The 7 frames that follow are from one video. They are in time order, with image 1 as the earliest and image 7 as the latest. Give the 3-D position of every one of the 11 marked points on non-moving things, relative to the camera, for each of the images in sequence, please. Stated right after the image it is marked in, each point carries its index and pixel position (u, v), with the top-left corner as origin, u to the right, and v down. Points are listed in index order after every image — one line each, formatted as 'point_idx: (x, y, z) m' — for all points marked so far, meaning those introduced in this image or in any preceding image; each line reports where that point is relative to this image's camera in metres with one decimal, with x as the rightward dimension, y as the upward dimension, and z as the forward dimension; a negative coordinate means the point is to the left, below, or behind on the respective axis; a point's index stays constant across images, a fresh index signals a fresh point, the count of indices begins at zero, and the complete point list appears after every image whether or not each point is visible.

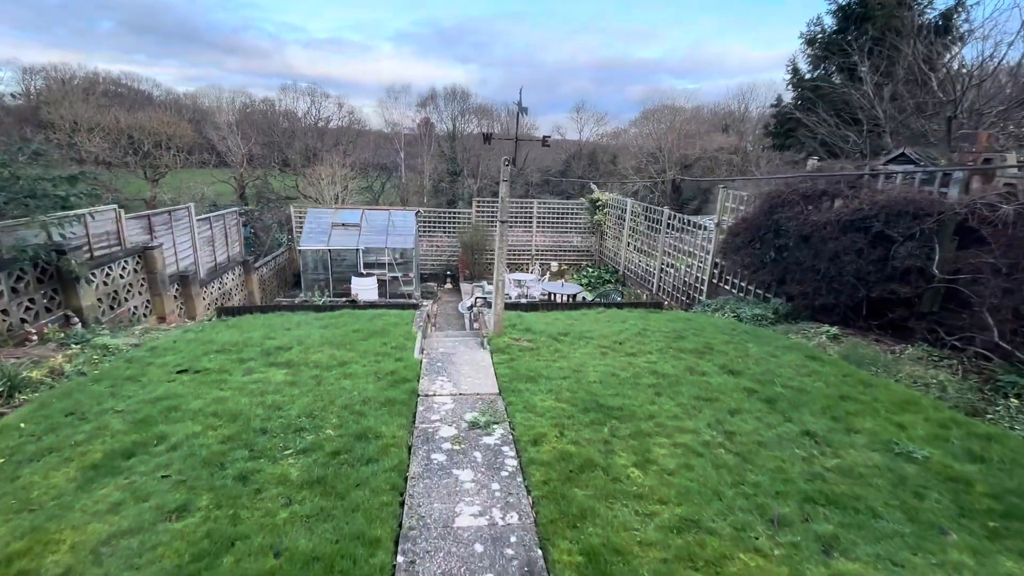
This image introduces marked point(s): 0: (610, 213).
0: (+2.7, +2.1, +13.3) m
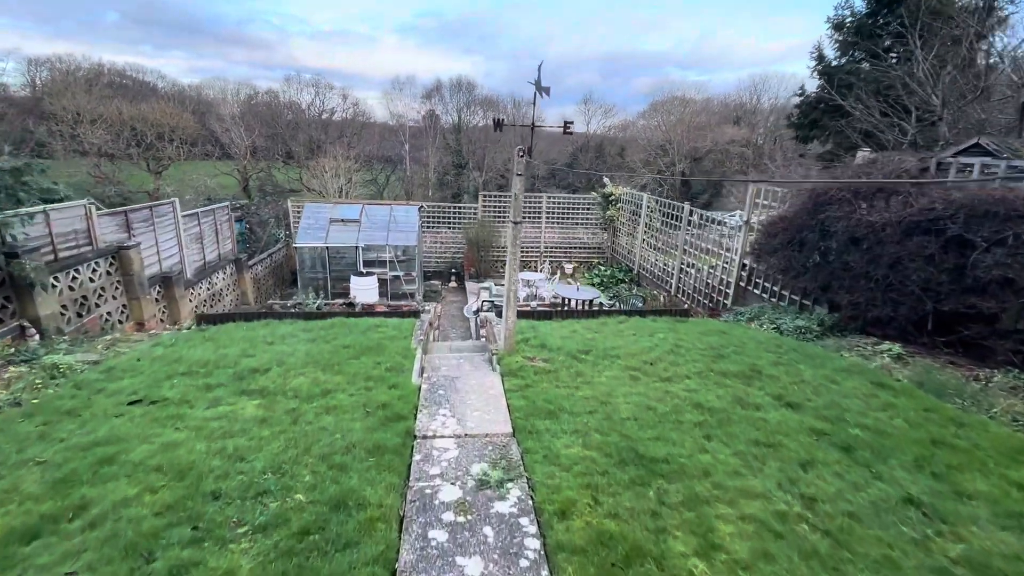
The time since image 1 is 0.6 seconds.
0: (+2.9, +2.1, +12.6) m
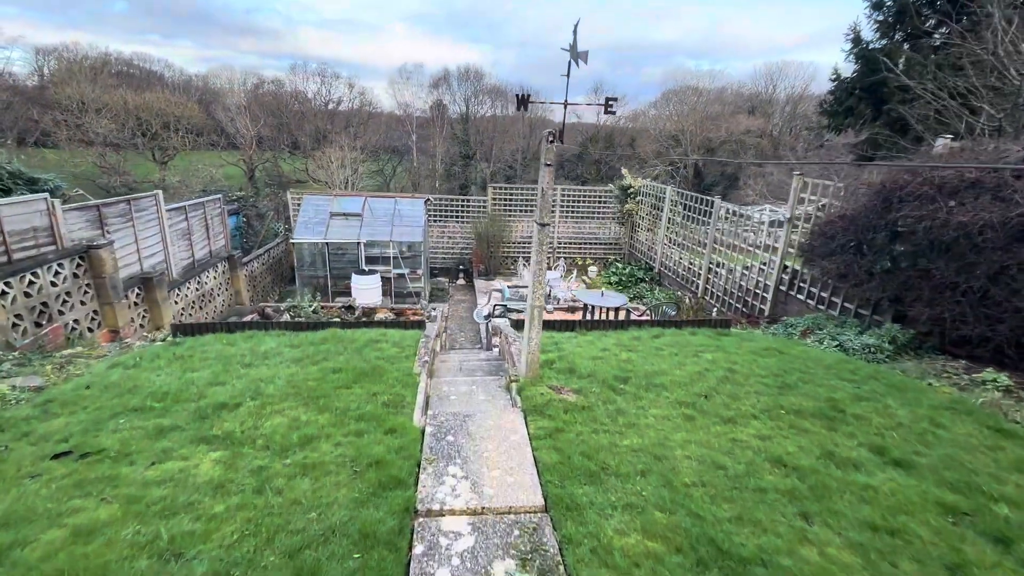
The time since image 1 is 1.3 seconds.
0: (+3.2, +2.1, +11.8) m
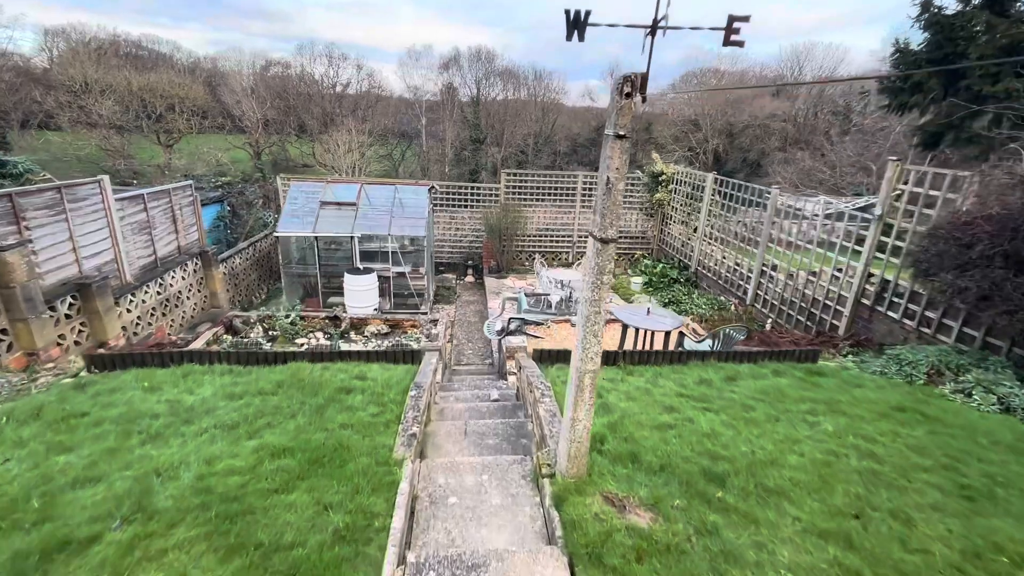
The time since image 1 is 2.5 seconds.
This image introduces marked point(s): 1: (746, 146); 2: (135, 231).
0: (+3.6, +2.1, +10.5) m
1: (+8.3, +5.4, +18.2) m
2: (-4.9, +0.8, +6.3) m
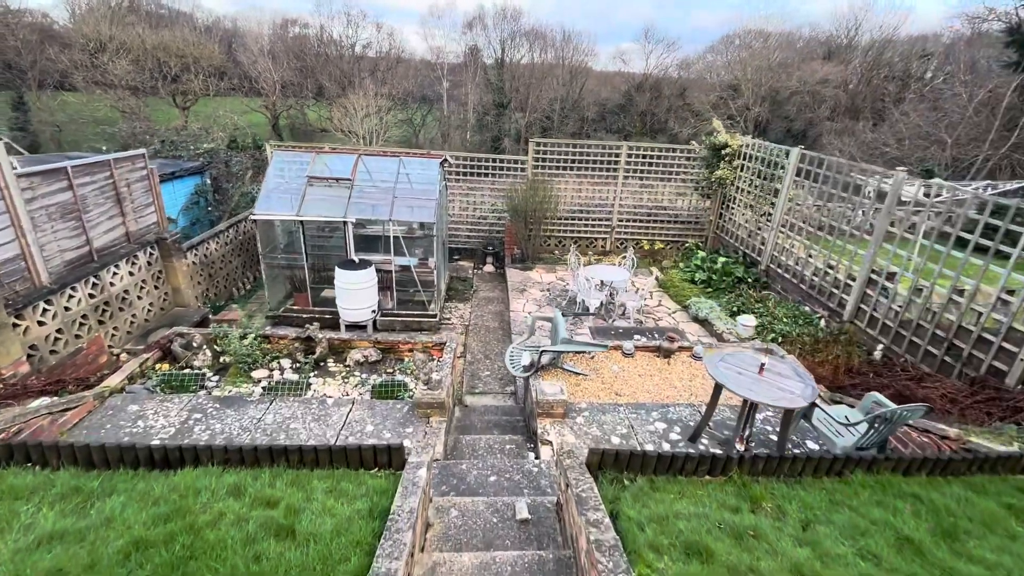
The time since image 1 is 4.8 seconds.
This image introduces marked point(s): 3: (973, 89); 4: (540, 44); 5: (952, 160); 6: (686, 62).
0: (+4.1, +2.1, +8.6) m
1: (+9.3, +5.8, +15.9) m
2: (-4.6, +0.7, +4.8) m
3: (+10.8, +4.7, +11.2) m
4: (+1.0, +8.7, +16.9) m
5: (+10.1, +3.0, +11.0) m
6: (+6.2, +8.3, +17.3) m
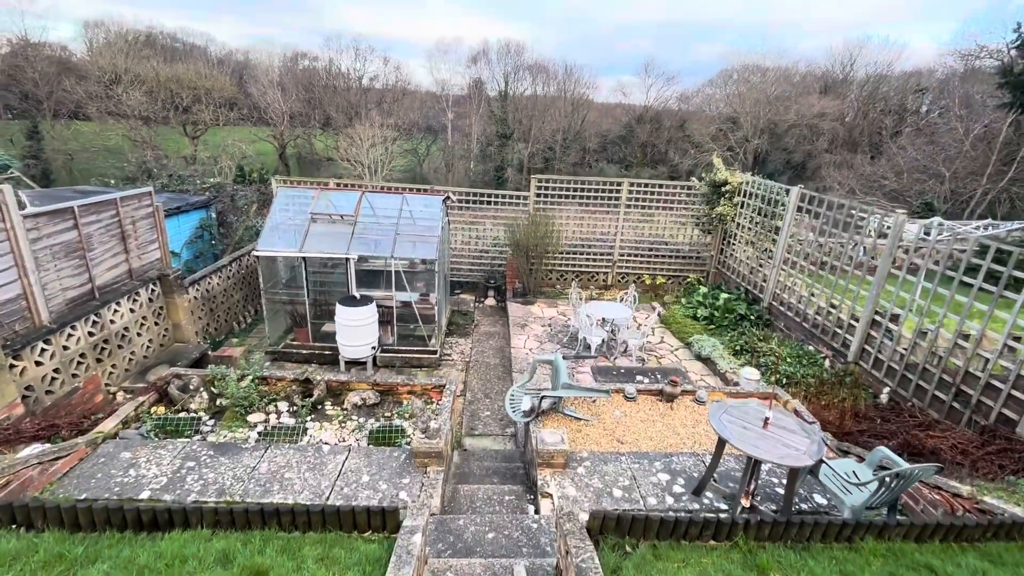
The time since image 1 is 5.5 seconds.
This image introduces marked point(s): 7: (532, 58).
0: (+4.2, +1.5, +8.6) m
1: (+9.3, +4.7, +16.1) m
2: (-4.6, +0.3, +4.9) m
3: (+10.9, +3.9, +11.4) m
4: (+1.2, +7.7, +17.3) m
5: (+10.1, +2.2, +11.0) m
6: (+6.4, +7.1, +17.7) m
7: (+0.8, +8.3, +17.1) m
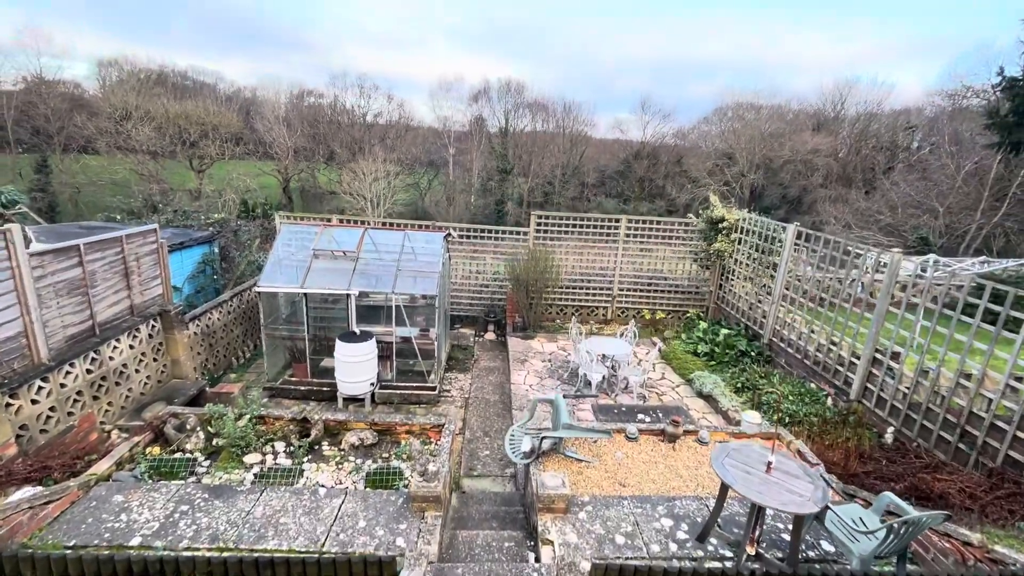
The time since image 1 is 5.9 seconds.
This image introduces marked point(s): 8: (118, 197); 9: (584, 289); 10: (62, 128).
0: (+4.2, +0.9, +8.7) m
1: (+9.3, +3.6, +16.4) m
2: (-4.6, 0.0, +4.9) m
3: (+10.9, +3.1, +11.7) m
4: (+1.2, +6.4, +17.8) m
5: (+10.1, +1.4, +11.2) m
6: (+6.4, +5.9, +18.1) m
7: (+0.8, +7.1, +17.6) m
8: (-10.3, +2.3, +12.6) m
9: (+1.5, 0.0, +9.9) m
10: (-11.9, +4.1, +12.6) m
